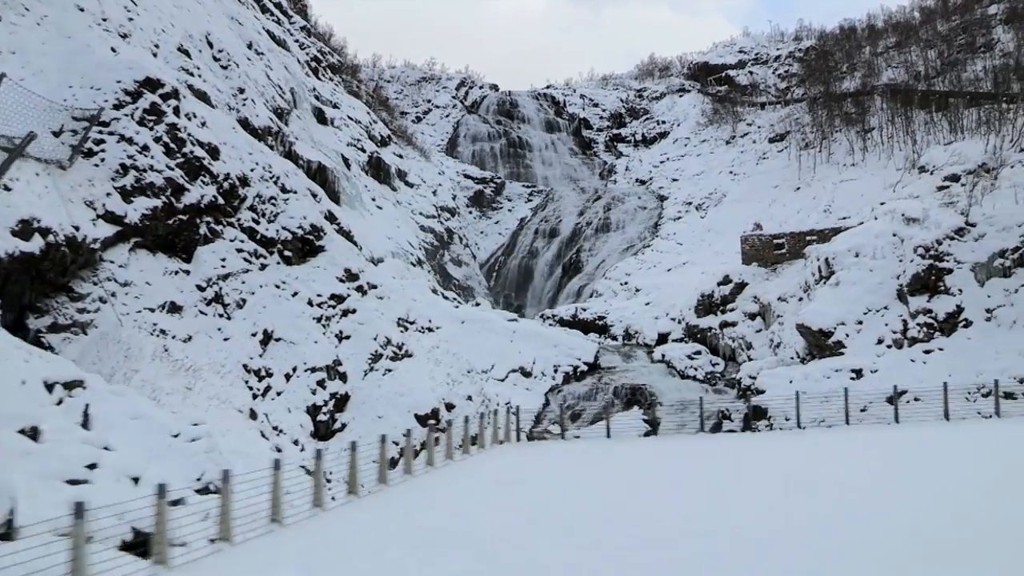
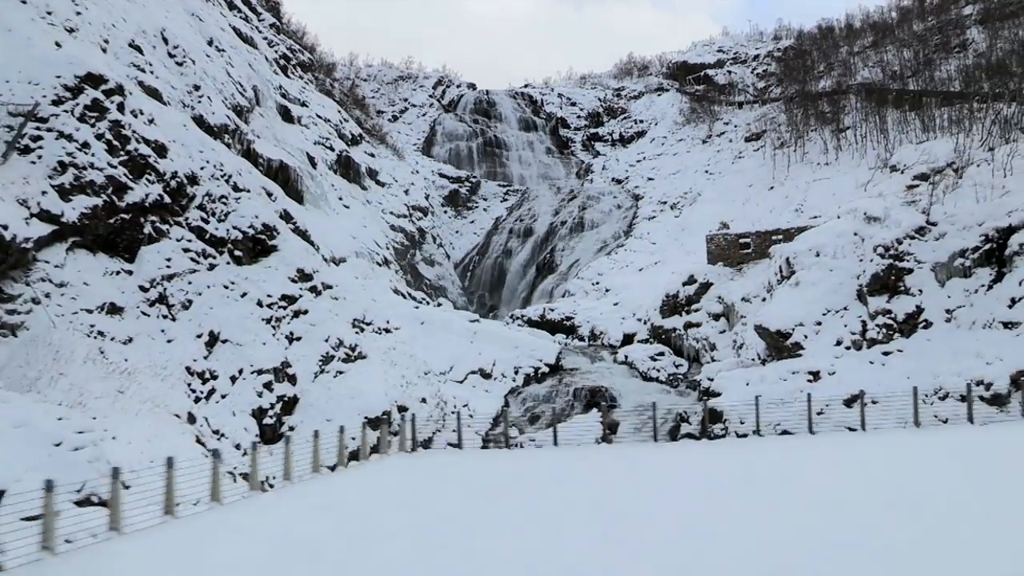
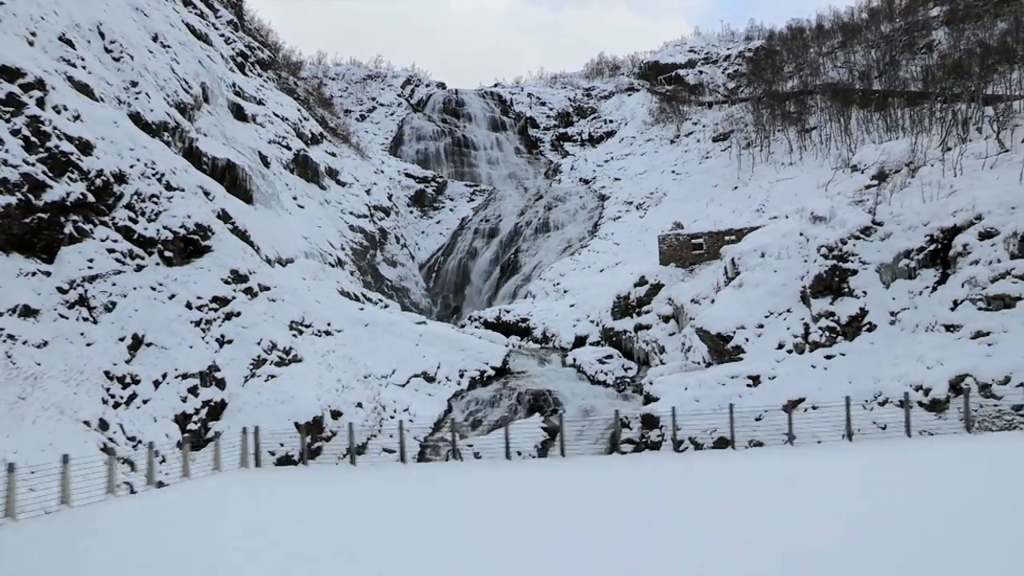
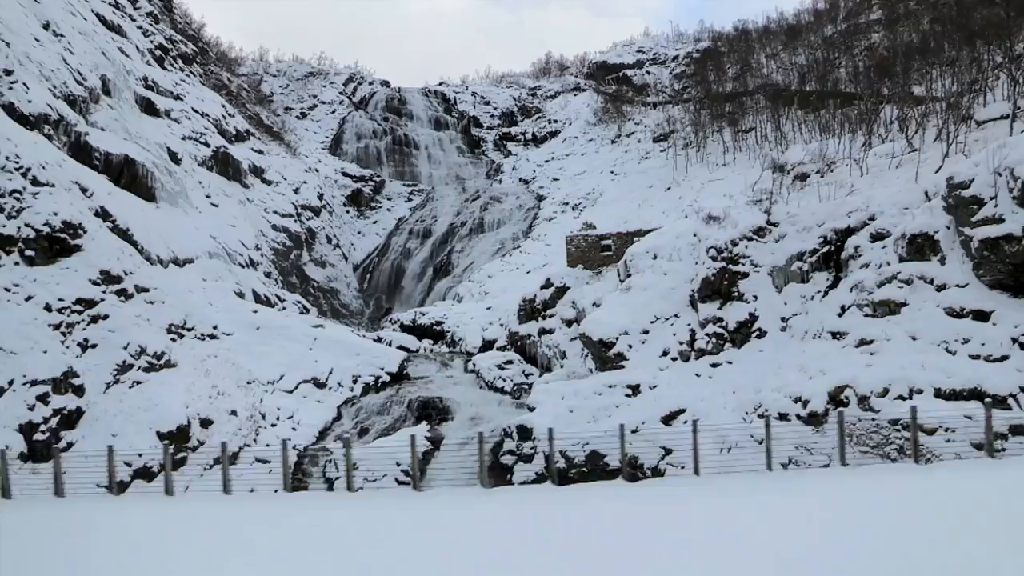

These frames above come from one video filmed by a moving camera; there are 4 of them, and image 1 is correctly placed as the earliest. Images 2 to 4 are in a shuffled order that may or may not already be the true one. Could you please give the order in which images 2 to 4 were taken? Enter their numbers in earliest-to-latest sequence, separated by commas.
2, 3, 4
